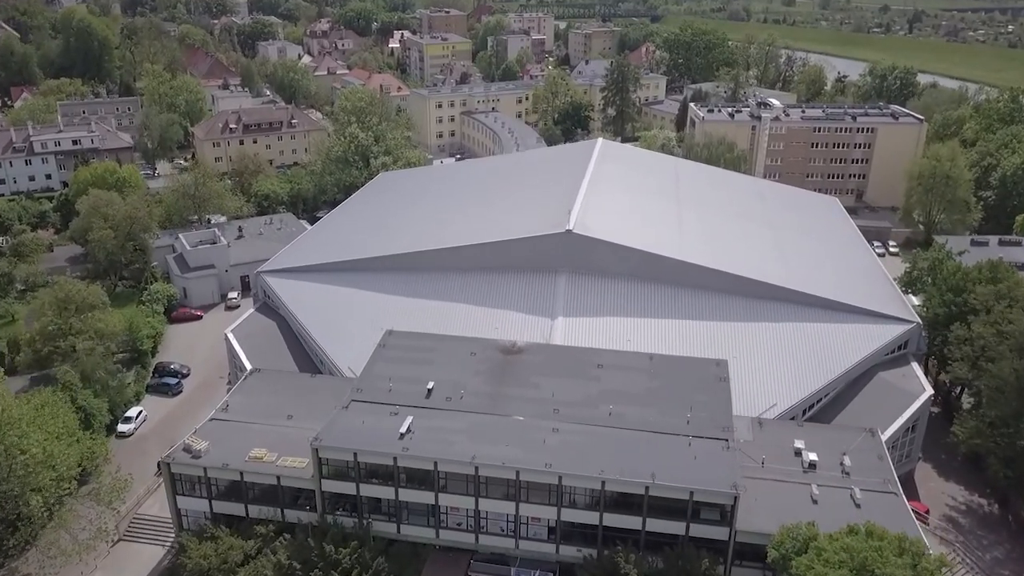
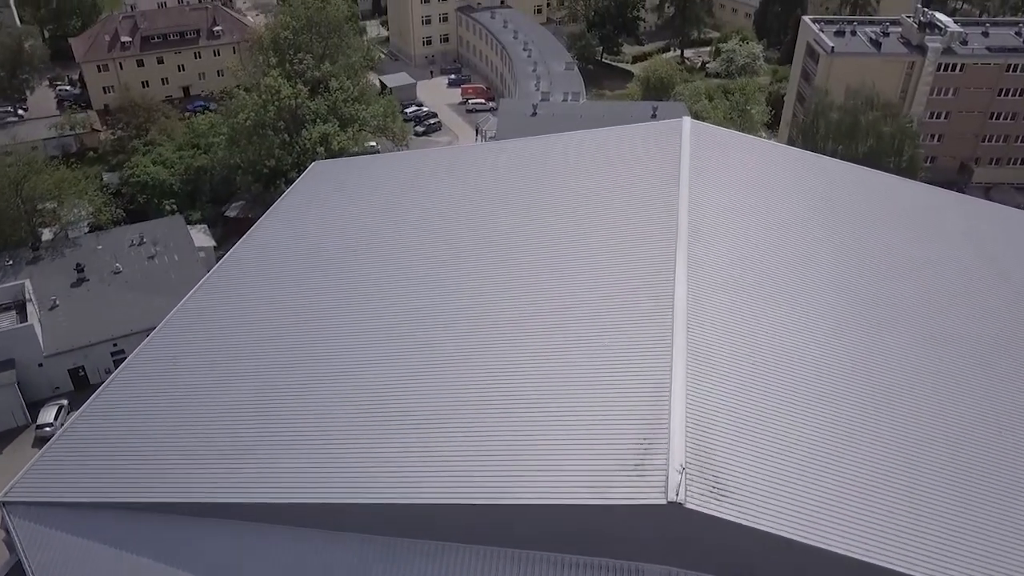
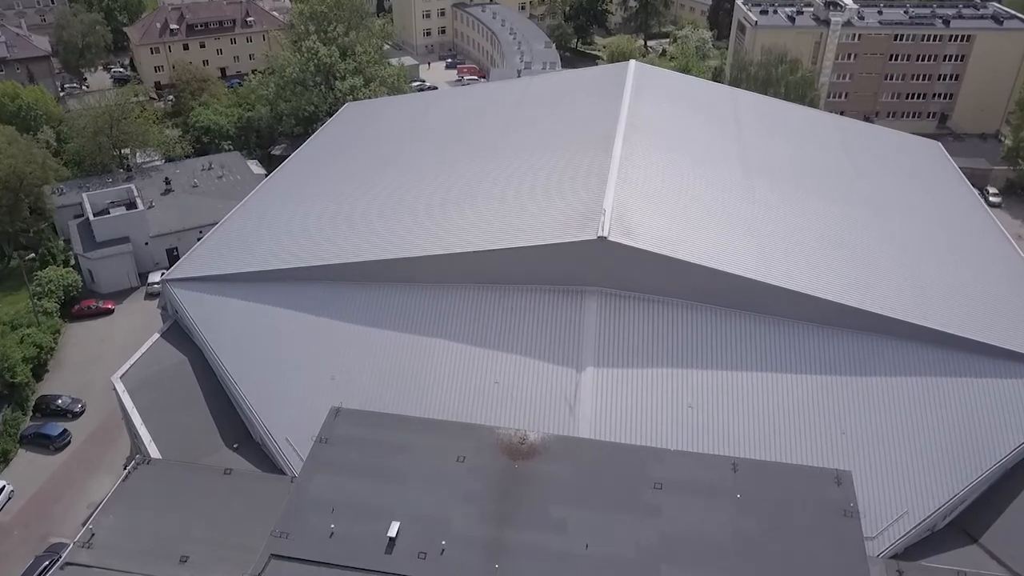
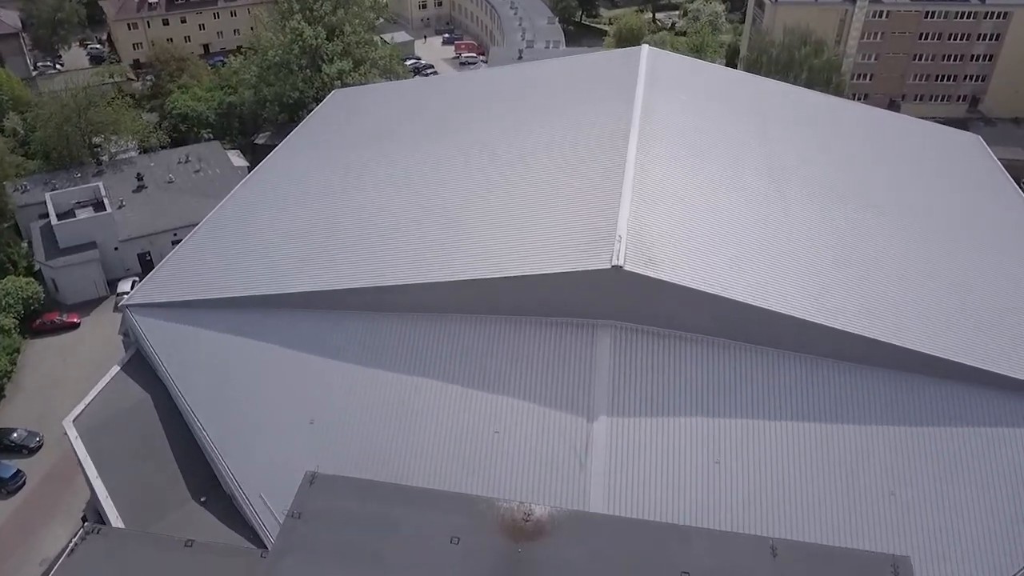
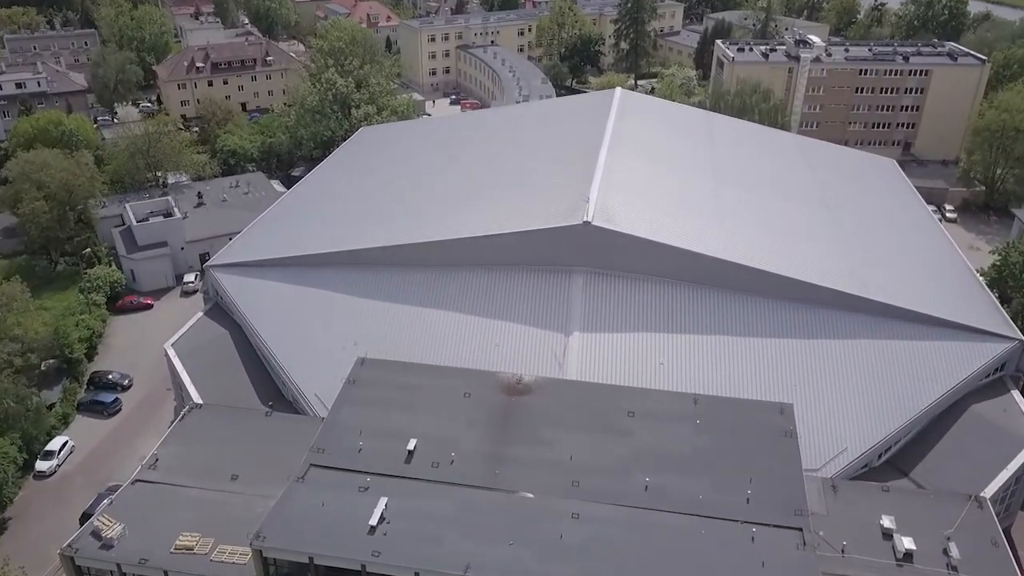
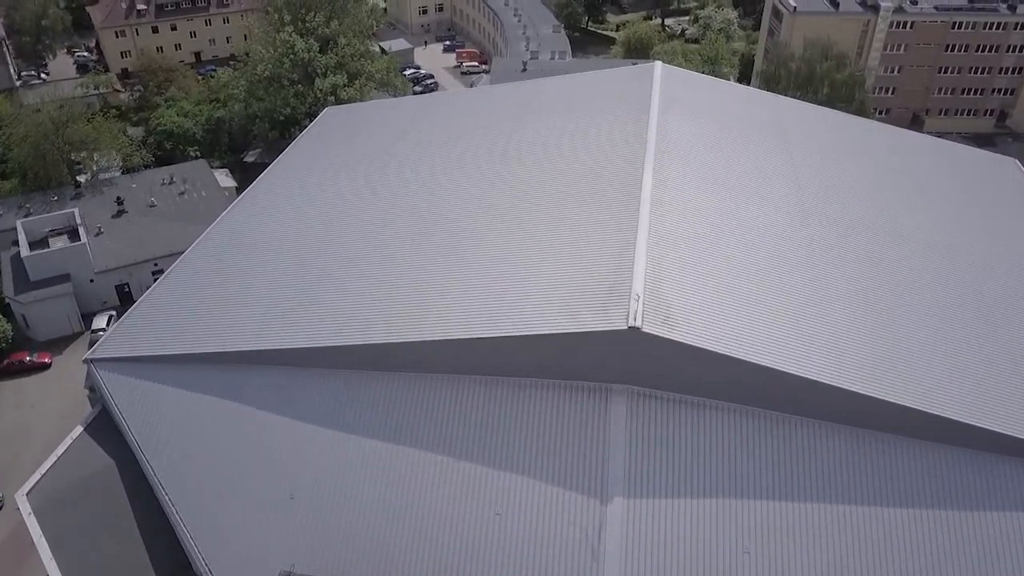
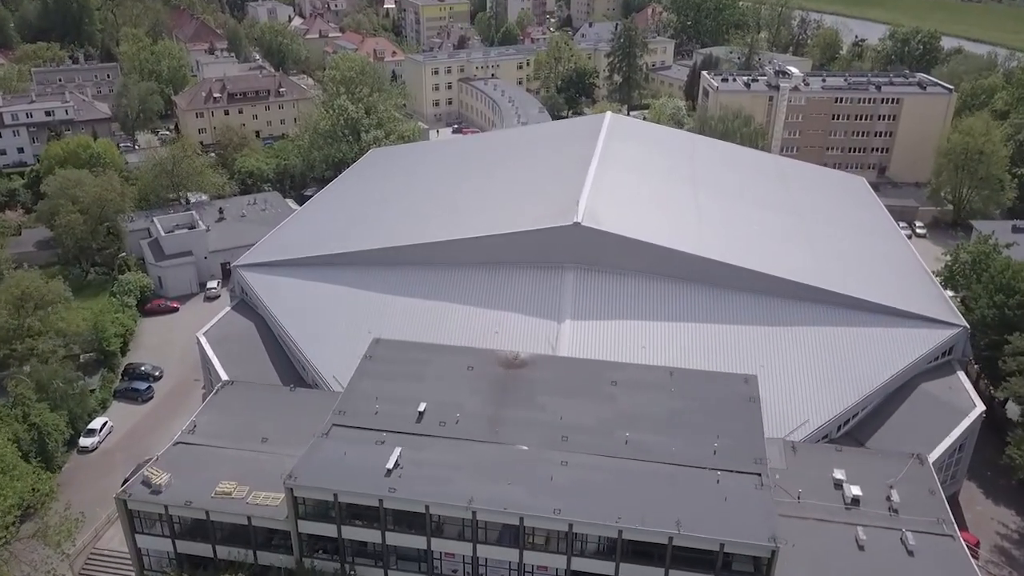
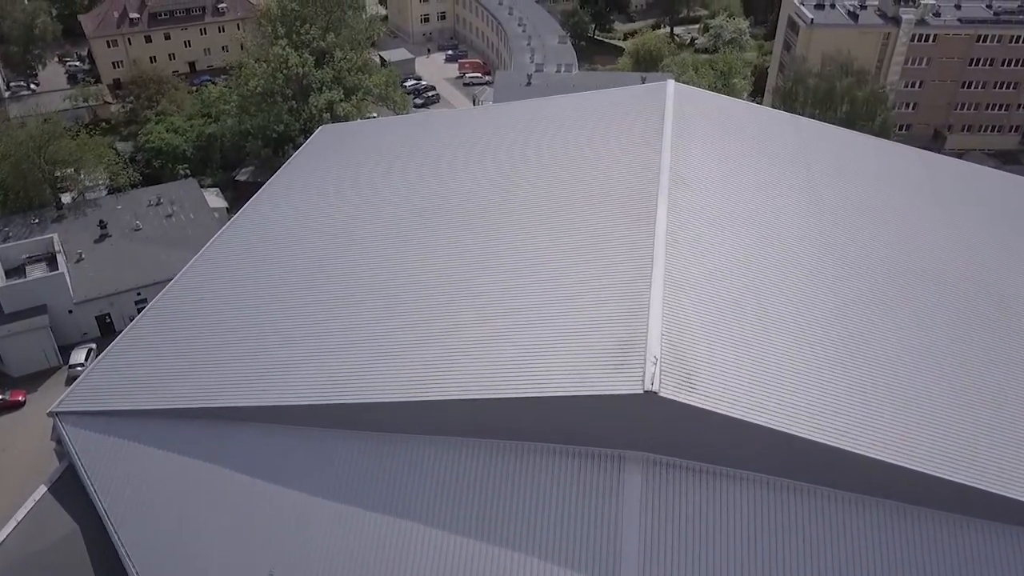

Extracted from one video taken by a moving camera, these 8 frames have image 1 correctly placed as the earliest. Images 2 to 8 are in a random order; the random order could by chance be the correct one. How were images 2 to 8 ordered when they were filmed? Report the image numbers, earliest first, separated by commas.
7, 5, 3, 4, 6, 8, 2
